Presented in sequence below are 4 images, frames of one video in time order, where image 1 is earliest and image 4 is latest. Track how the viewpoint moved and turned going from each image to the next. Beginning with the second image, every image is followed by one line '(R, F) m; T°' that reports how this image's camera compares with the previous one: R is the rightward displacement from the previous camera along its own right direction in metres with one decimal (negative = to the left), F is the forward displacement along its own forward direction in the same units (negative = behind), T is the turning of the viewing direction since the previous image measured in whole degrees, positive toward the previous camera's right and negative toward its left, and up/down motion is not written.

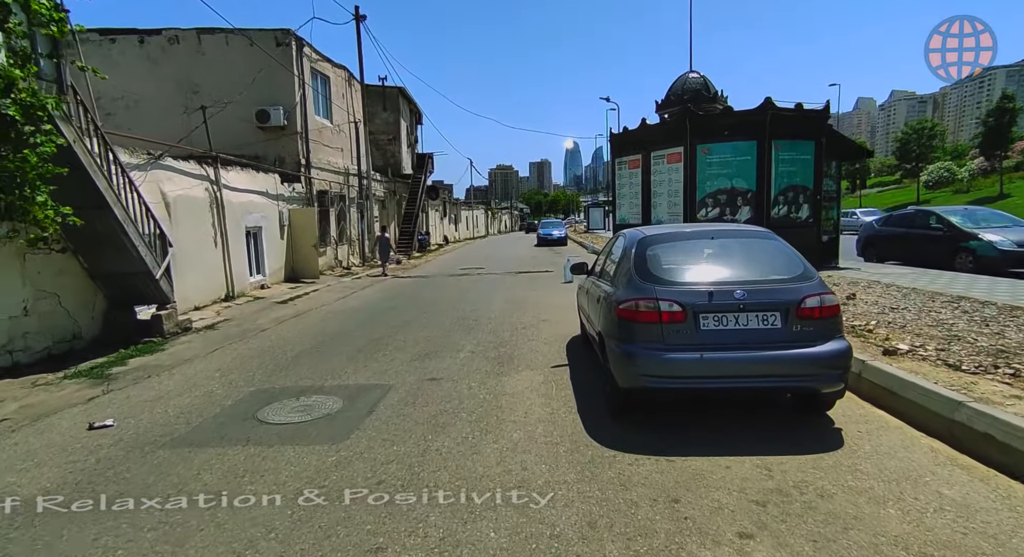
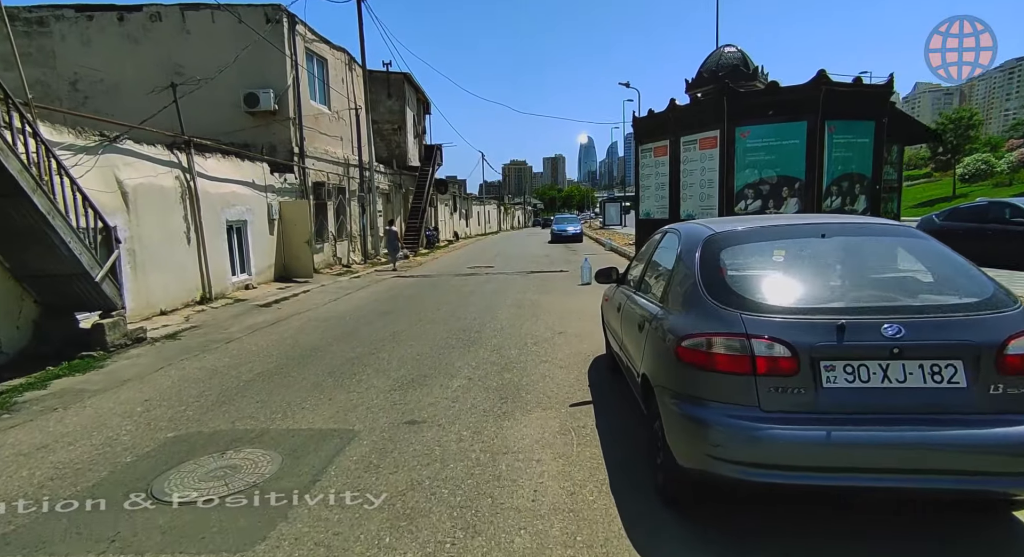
(+0.1, +1.5) m; -1°
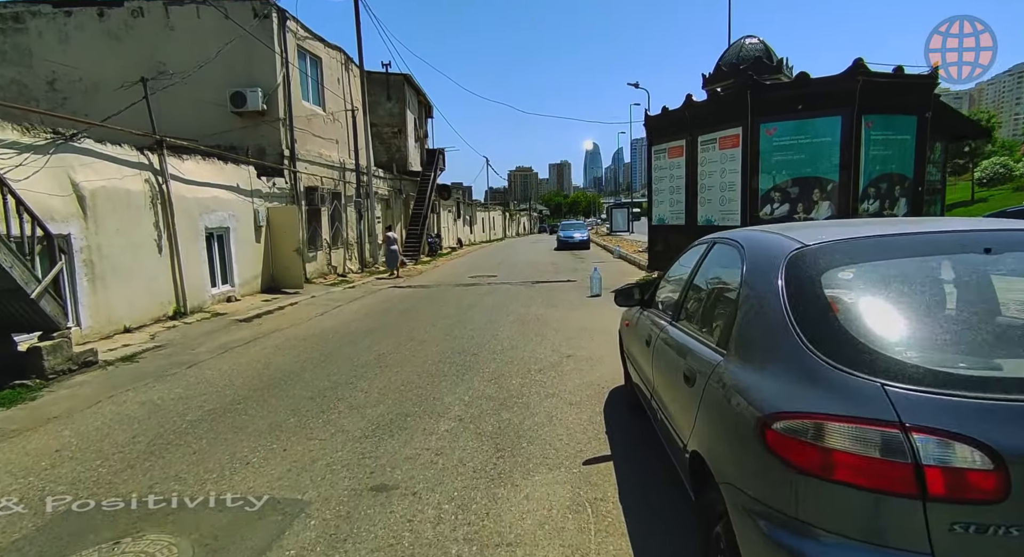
(+0.1, +1.0) m; -1°
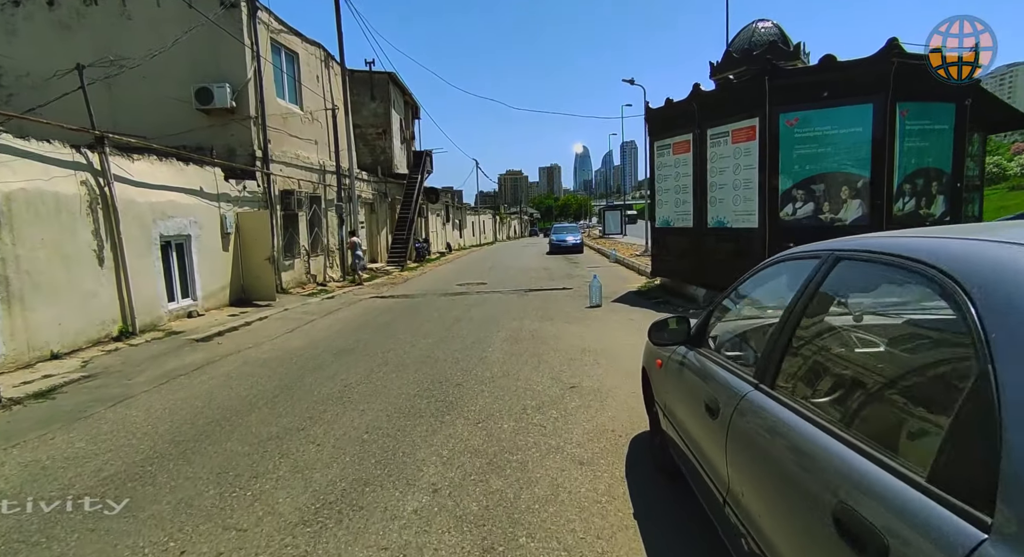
(0.0, +1.2) m; +1°
